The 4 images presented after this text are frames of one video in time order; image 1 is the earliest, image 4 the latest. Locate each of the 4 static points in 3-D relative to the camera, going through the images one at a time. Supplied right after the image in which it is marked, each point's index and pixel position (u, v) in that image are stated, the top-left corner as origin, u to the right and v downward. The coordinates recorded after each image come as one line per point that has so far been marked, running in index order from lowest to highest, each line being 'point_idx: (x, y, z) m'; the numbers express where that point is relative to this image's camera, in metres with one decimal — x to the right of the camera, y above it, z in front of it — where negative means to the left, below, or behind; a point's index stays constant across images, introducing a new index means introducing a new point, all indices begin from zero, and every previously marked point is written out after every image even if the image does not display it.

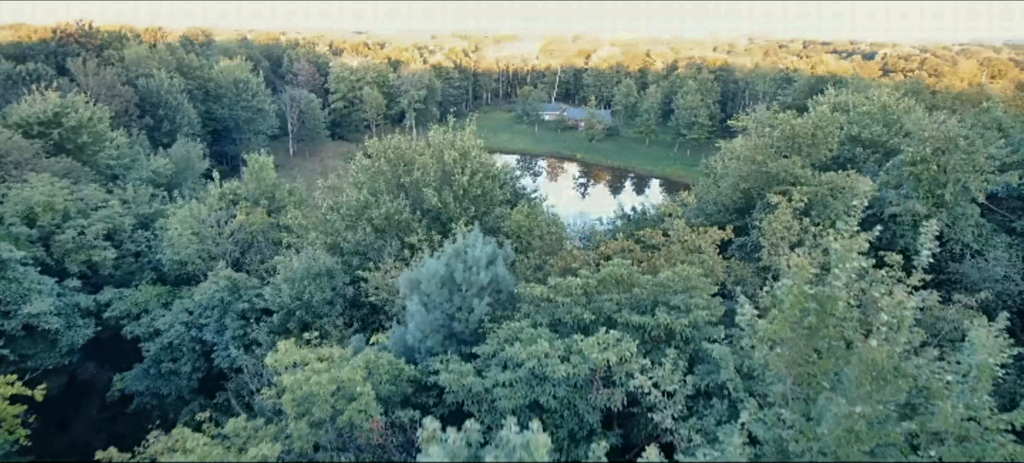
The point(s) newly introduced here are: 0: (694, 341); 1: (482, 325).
0: (+4.2, -2.5, +14.2) m
1: (-0.8, -2.5, +16.6) m
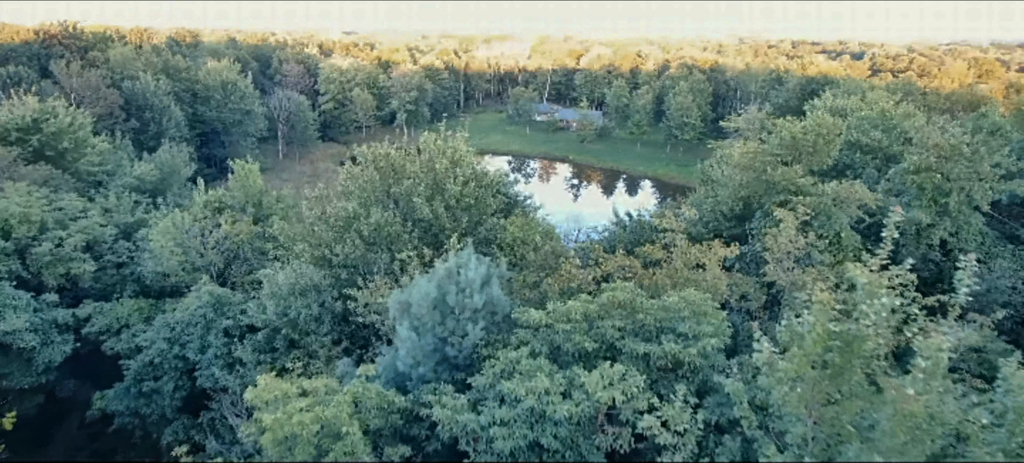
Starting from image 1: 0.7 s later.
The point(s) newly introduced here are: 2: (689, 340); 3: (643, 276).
0: (+4.1, -3.0, +13.4) m
1: (-0.9, -3.0, +15.7) m
2: (+4.0, -2.5, +13.9) m
3: (+3.9, -1.3, +18.3) m
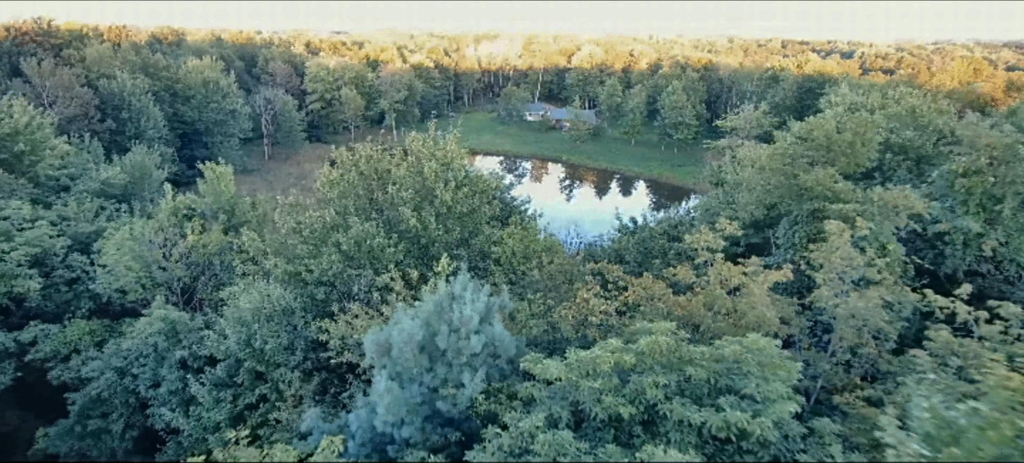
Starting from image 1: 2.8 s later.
0: (+4.3, -3.5, +10.3) m
1: (-0.8, -3.5, +12.5) m
2: (+4.2, -3.0, +10.7) m
3: (+4.0, -1.8, +15.1) m
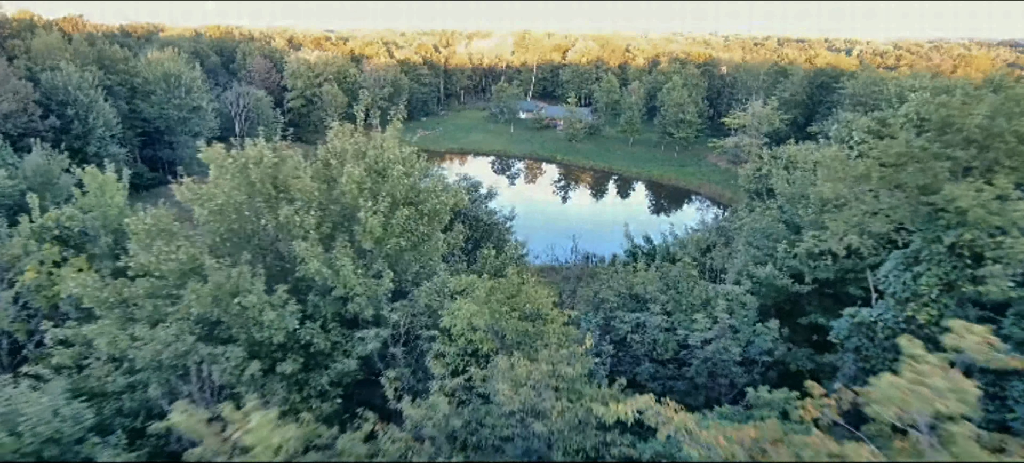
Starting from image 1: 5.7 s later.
0: (+3.5, -4.7, +1.0) m
1: (-1.6, -4.8, +3.2) m
2: (+3.4, -4.2, +1.5) m
3: (+3.2, -3.0, +5.8) m
